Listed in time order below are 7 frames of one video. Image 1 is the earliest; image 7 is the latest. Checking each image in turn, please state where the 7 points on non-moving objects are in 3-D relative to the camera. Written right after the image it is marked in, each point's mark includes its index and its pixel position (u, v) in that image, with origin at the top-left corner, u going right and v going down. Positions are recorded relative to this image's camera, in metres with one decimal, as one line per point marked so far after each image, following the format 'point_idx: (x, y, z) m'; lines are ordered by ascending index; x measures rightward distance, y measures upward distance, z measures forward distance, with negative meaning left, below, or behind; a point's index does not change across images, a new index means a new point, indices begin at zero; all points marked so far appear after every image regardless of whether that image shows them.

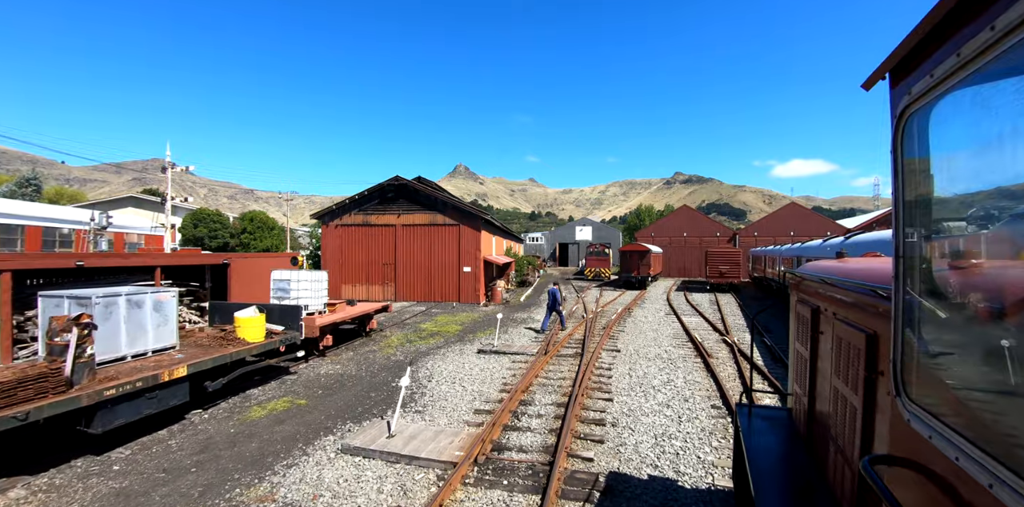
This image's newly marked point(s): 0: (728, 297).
0: (+9.9, -2.1, +19.8) m
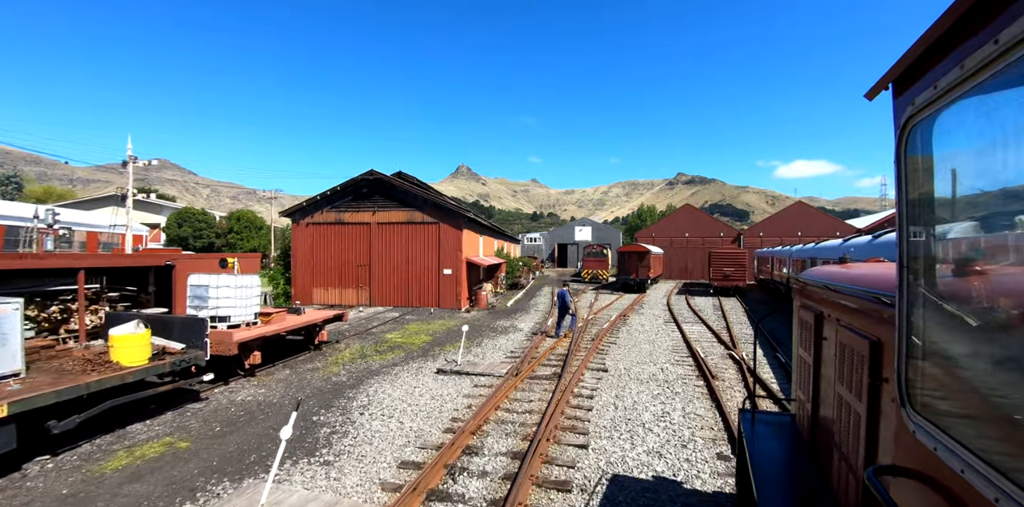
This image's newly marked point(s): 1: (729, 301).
0: (+9.7, -2.2, +18.9) m
1: (+9.5, -2.3, +18.7) m
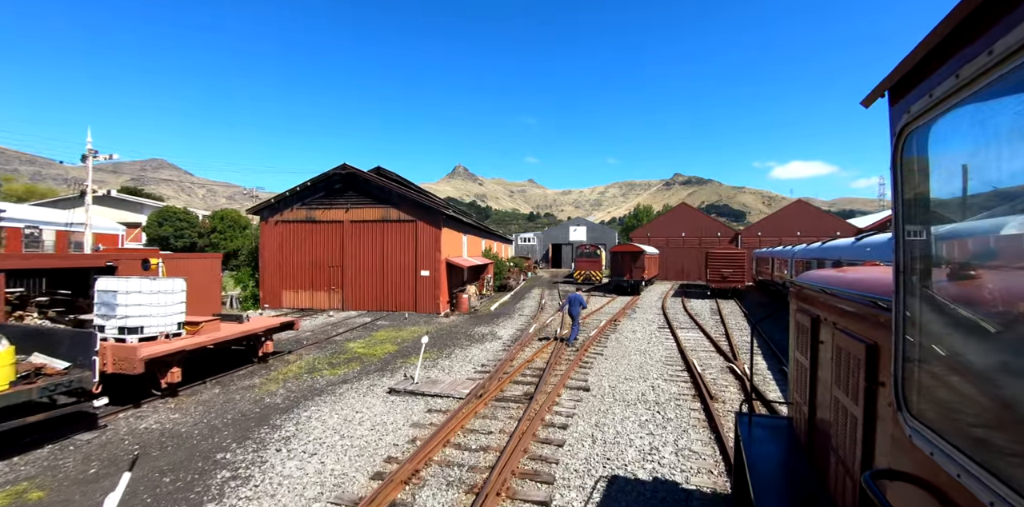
0: (+9.3, -2.2, +18.4) m
1: (+9.1, -2.3, +18.2) m
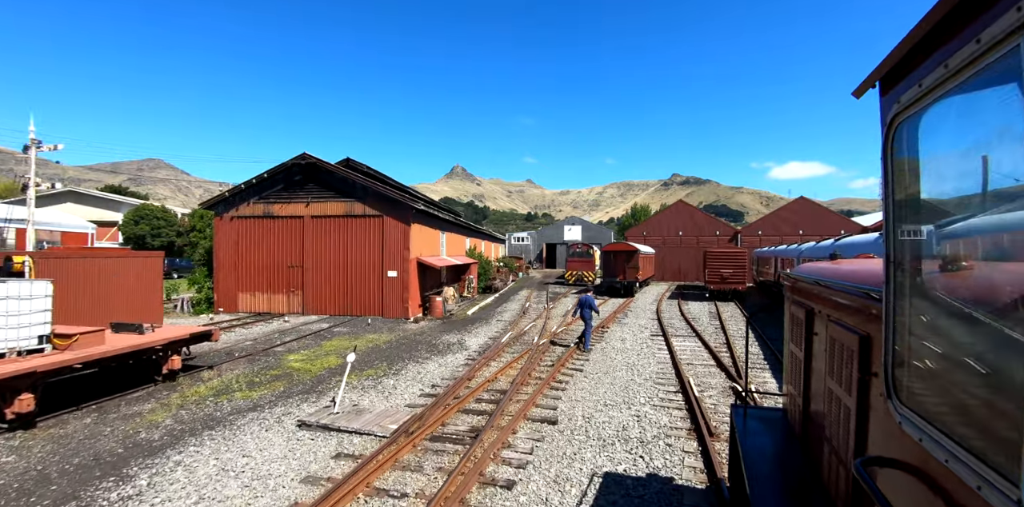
0: (+8.9, -2.2, +17.7) m
1: (+8.7, -2.3, +17.5) m
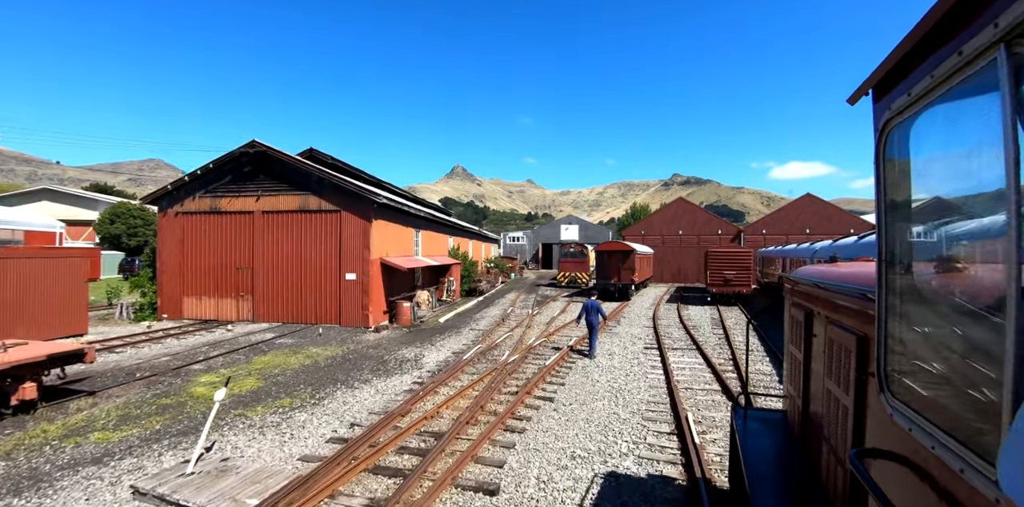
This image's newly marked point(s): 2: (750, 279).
0: (+8.6, -2.2, +16.8) m
1: (+8.4, -2.3, +16.6) m
2: (+10.6, -1.1, +19.4) m
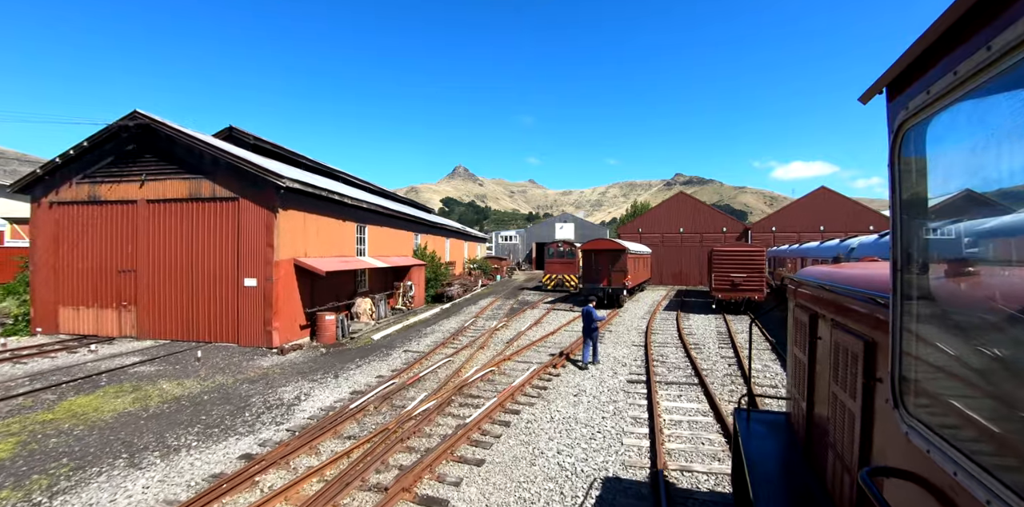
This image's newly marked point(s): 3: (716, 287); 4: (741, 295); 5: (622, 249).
0: (+8.1, -2.2, +15.4) m
1: (+7.9, -2.3, +15.2) m
2: (+10.2, -1.1, +18.0) m
3: (+8.7, -1.4, +18.5) m
4: (+9.5, -1.6, +18.3) m
5: (+5.1, +0.2, +18.7) m
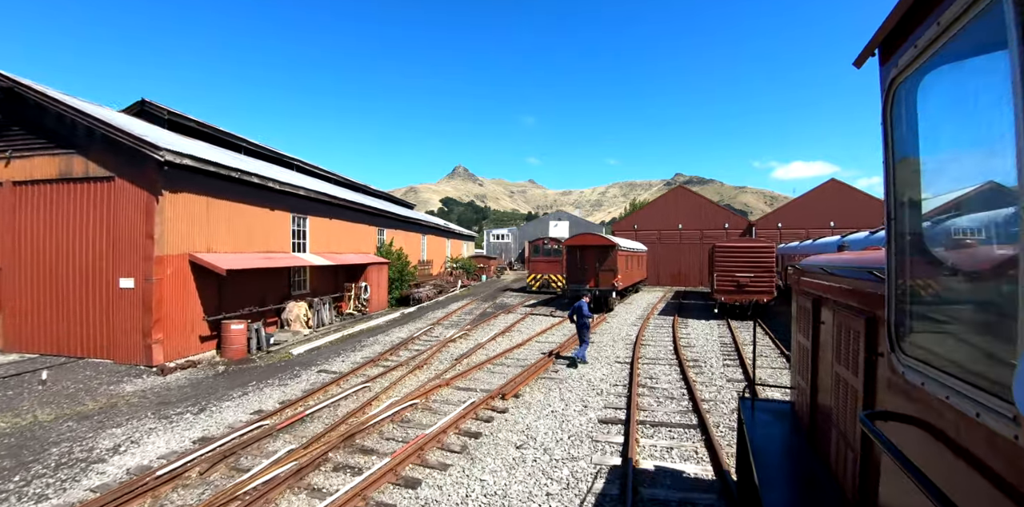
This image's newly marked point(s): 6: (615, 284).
0: (+7.6, -2.1, +14.4) m
1: (+7.5, -2.3, +14.2) m
2: (+9.7, -1.1, +17.0) m
3: (+8.3, -1.3, +17.5) m
4: (+9.1, -1.6, +17.3) m
5: (+4.7, +0.3, +17.7) m
6: (+4.8, -1.2, +17.7) m
